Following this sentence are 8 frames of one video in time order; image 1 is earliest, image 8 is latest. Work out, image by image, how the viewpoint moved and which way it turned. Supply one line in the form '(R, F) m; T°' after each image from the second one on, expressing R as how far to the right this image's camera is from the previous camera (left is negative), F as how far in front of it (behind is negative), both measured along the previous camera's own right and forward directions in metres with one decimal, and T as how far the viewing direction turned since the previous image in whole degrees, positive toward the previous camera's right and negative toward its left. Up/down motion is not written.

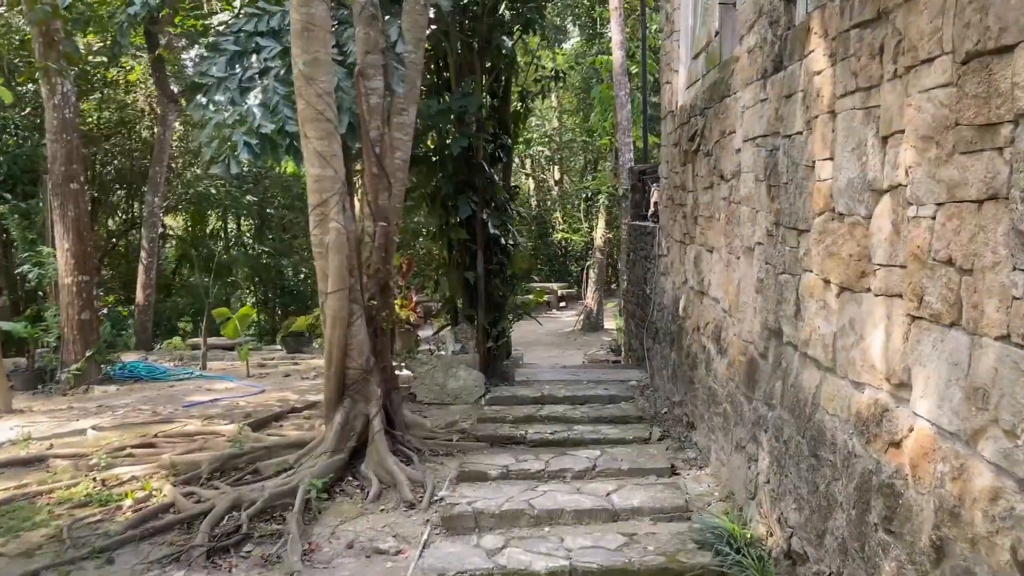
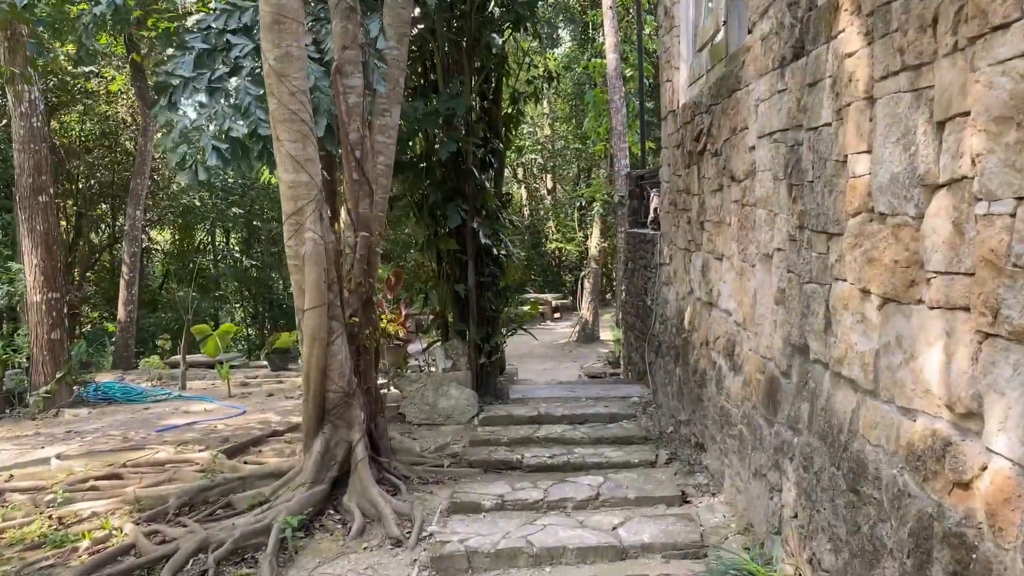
(0.0, +0.3) m; 0°
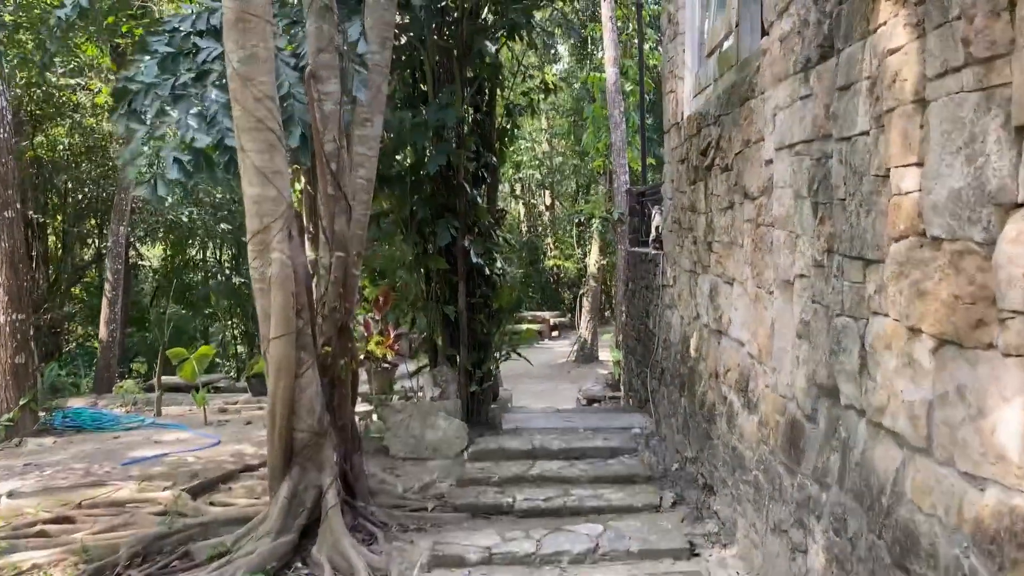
(0.0, +0.3) m; 0°
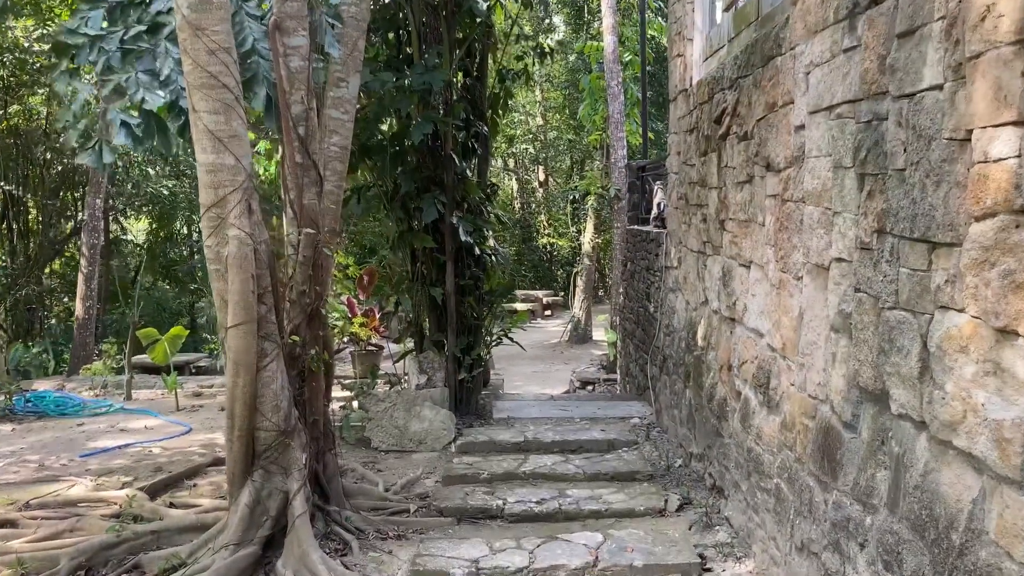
(0.0, +0.4) m; +1°
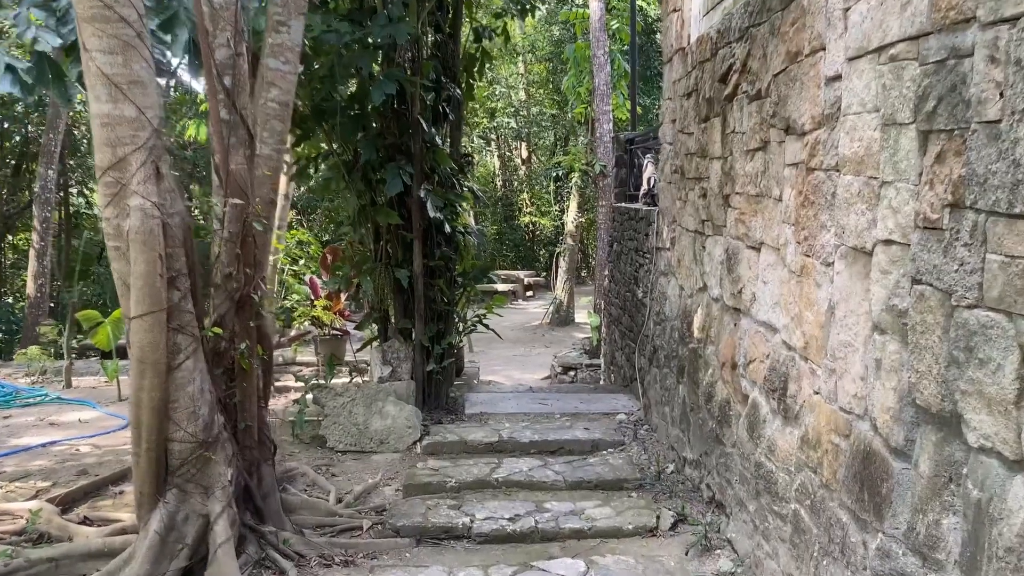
(0.0, +0.5) m; +1°
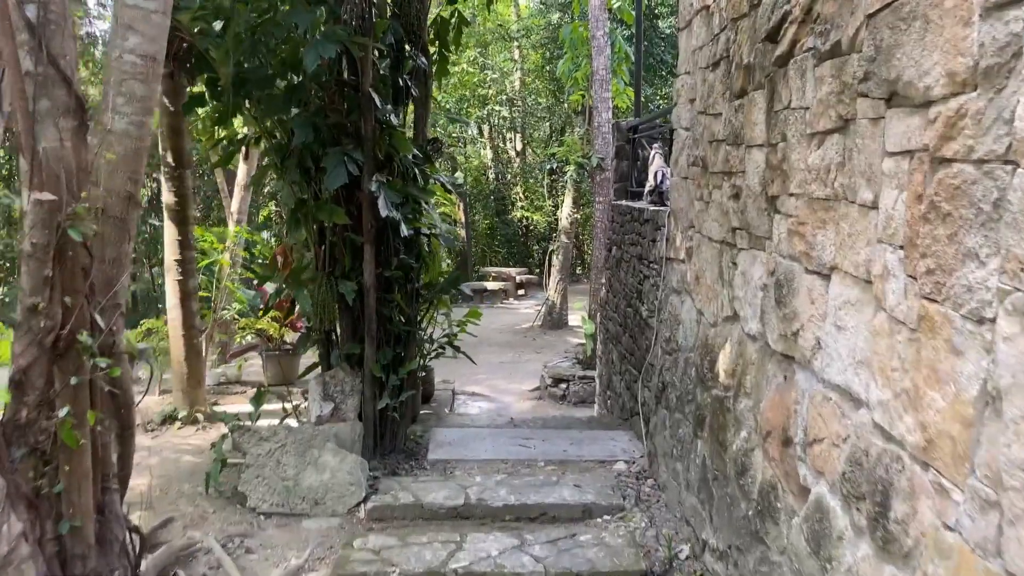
(+0.1, +0.8) m; 0°
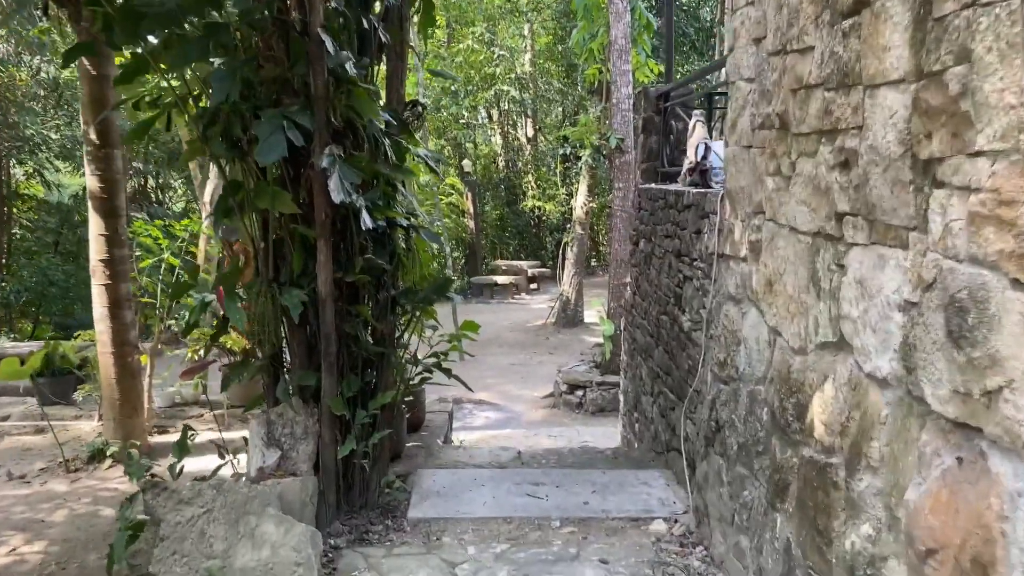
(0.0, +0.8) m; -1°
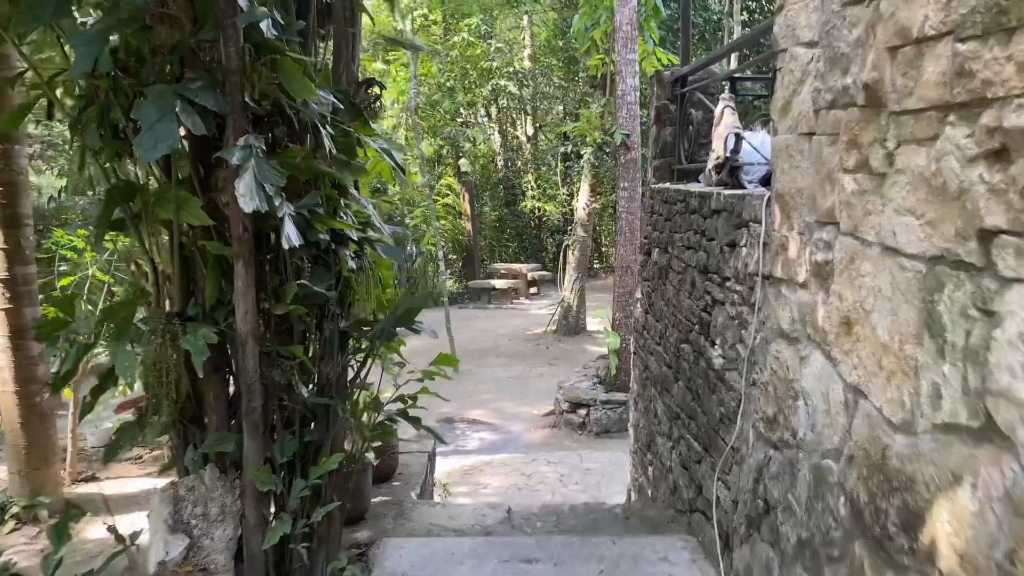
(+0.1, +0.6) m; 0°
